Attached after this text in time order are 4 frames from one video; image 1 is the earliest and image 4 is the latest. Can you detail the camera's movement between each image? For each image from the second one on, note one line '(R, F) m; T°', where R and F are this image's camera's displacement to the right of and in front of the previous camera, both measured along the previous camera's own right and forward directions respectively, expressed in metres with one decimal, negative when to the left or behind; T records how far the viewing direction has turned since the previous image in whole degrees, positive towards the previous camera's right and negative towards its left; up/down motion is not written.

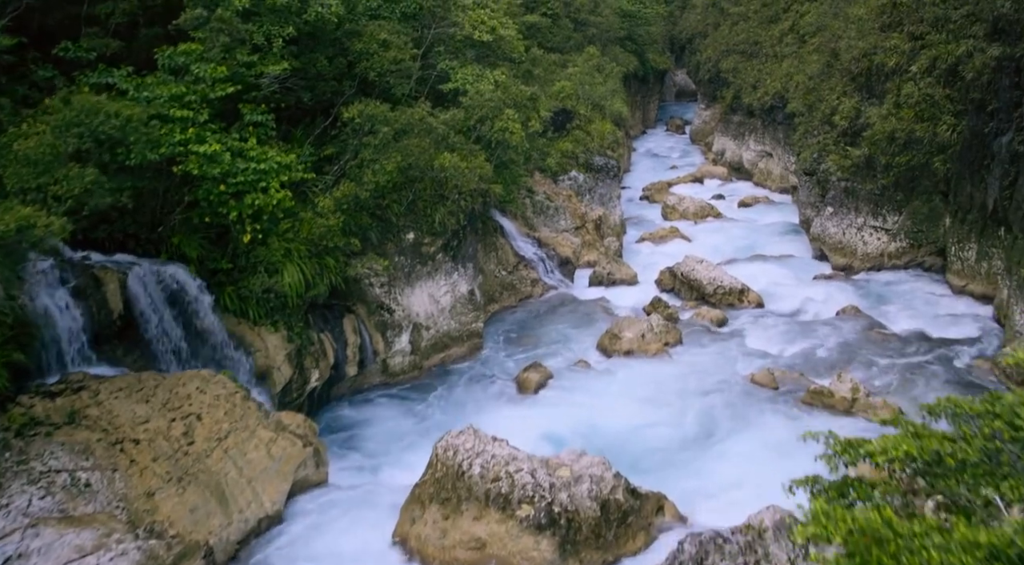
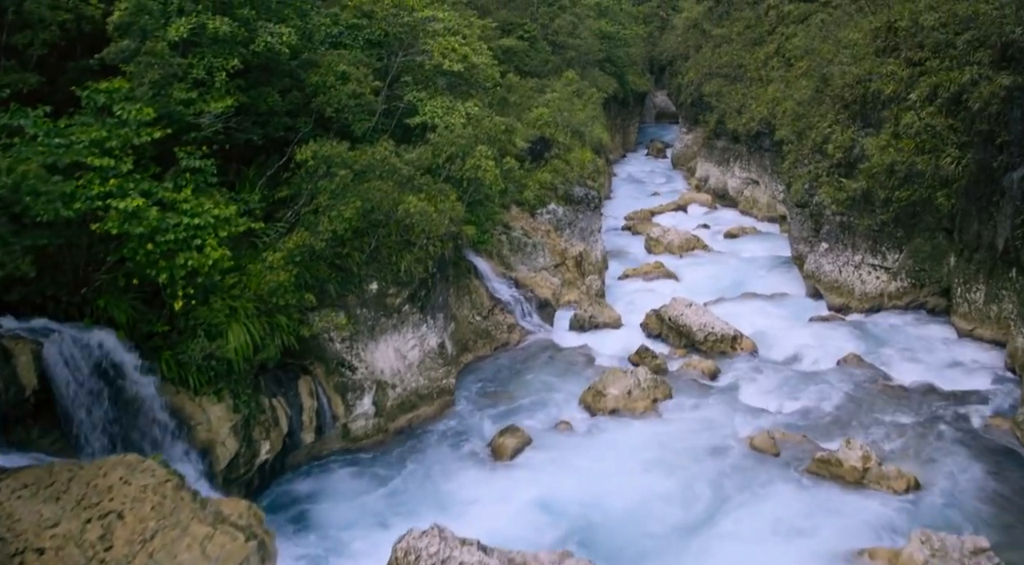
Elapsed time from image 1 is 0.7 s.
(+0.1, +1.3) m; +1°
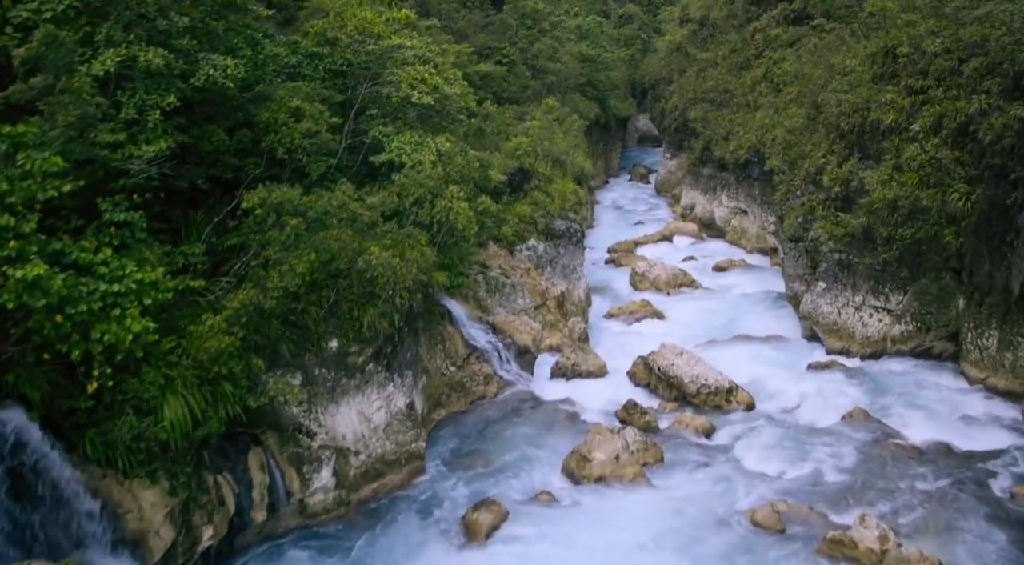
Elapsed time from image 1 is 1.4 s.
(+0.1, +1.3) m; +1°
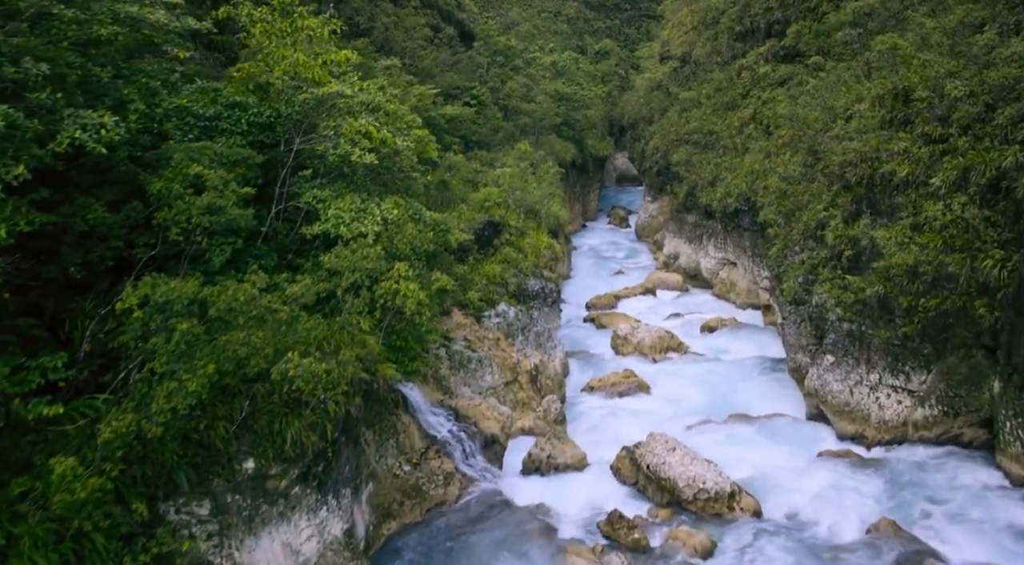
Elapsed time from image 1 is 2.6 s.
(+0.3, +2.2) m; +1°
